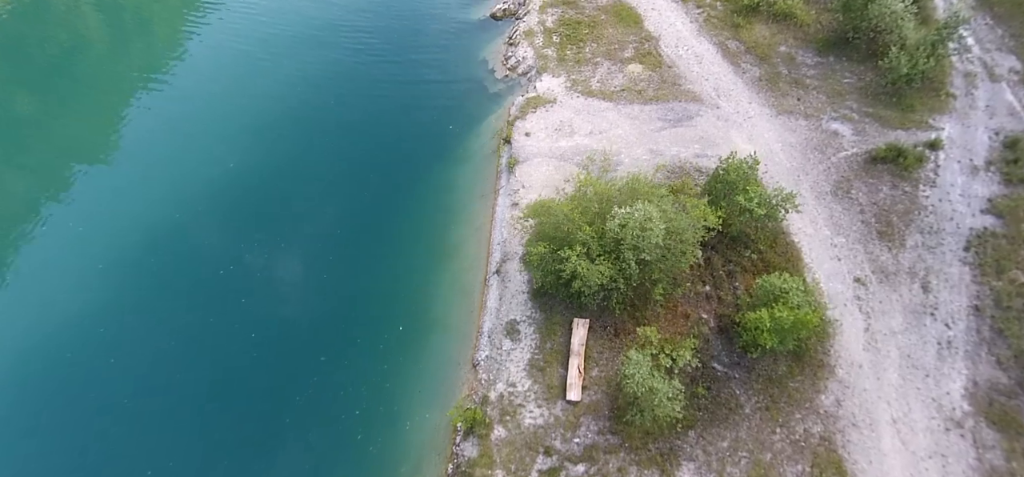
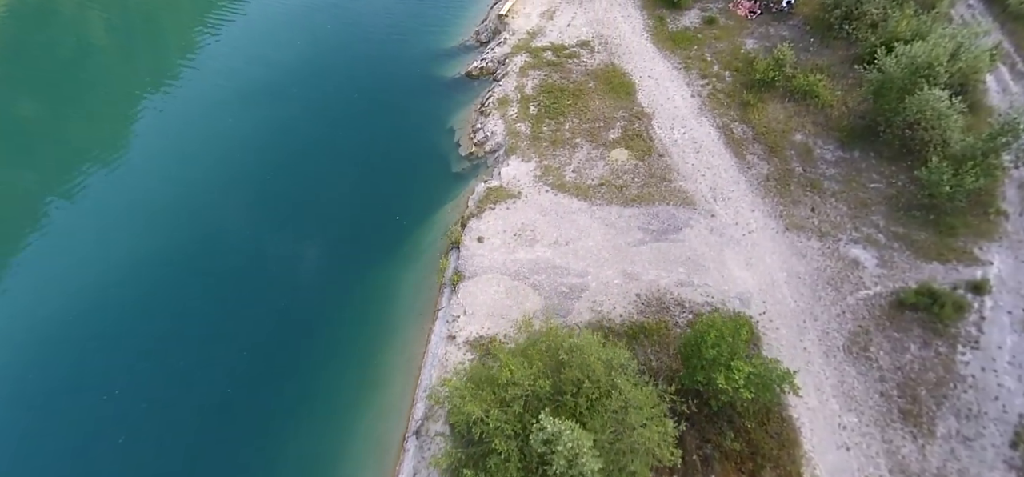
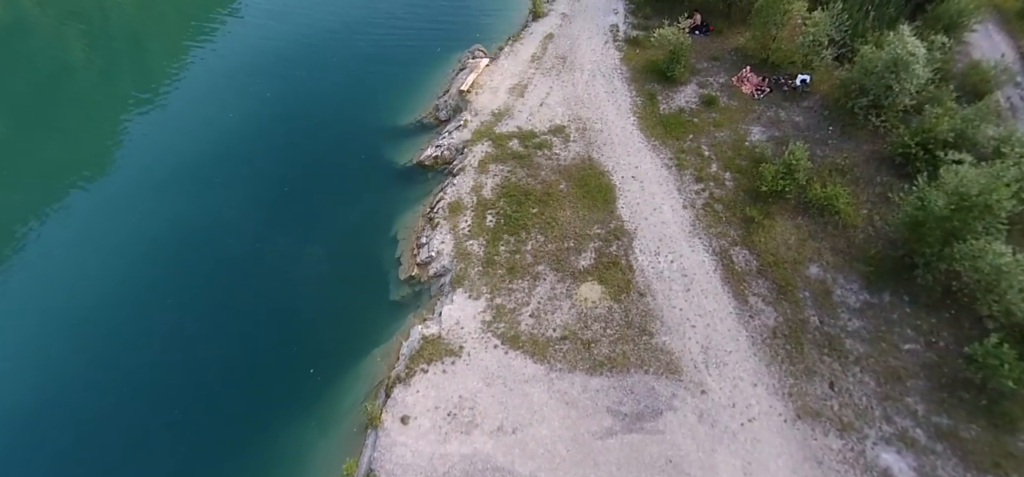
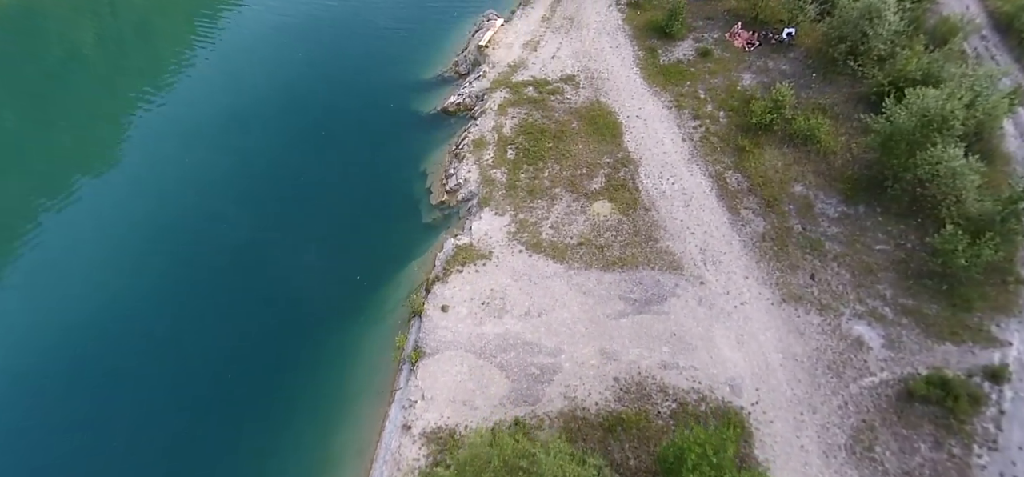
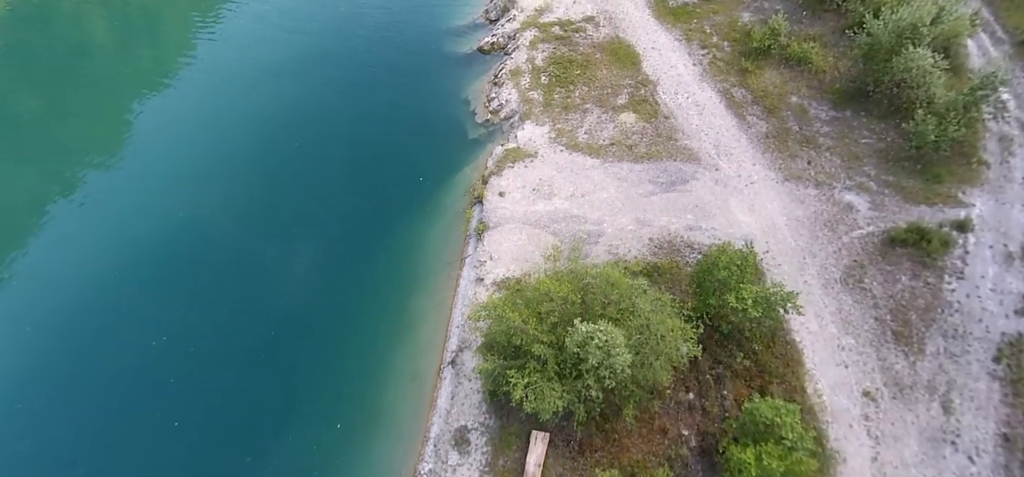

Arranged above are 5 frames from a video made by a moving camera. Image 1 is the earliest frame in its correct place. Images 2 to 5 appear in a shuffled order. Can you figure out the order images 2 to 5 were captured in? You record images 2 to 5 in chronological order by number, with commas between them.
5, 2, 4, 3
